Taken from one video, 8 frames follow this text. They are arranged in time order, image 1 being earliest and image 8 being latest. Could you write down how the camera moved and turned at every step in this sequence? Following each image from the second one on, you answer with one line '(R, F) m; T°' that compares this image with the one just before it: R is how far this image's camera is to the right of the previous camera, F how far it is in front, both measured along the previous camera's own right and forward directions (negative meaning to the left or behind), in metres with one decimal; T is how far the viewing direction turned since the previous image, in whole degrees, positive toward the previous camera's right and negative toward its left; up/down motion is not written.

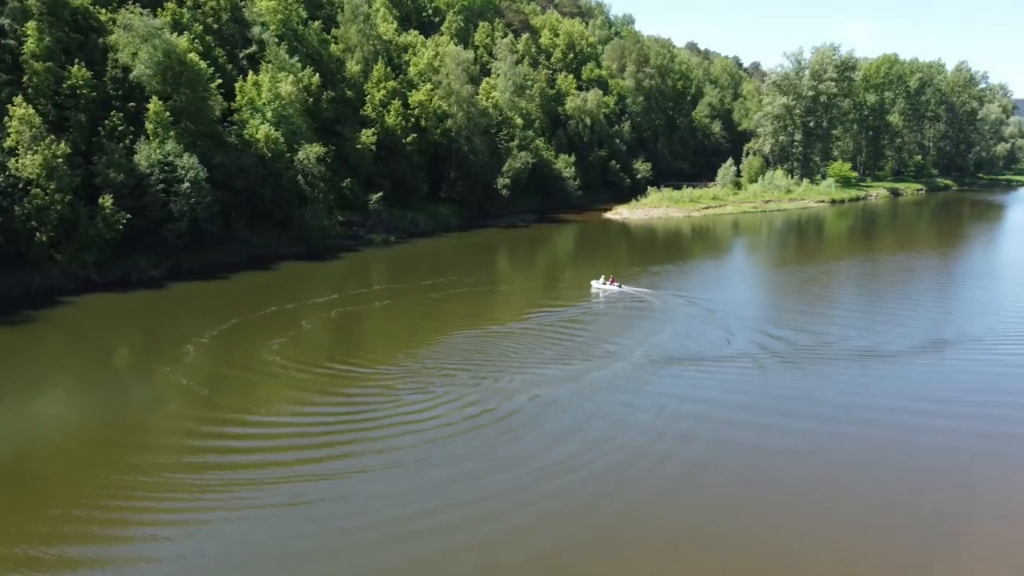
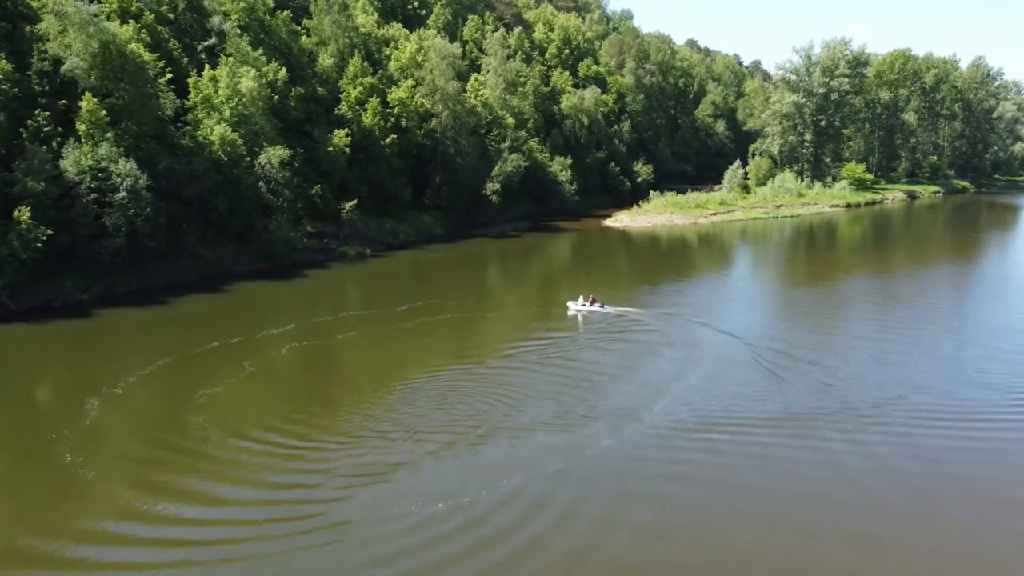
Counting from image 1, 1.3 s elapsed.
(+0.4, +6.3) m; 0°
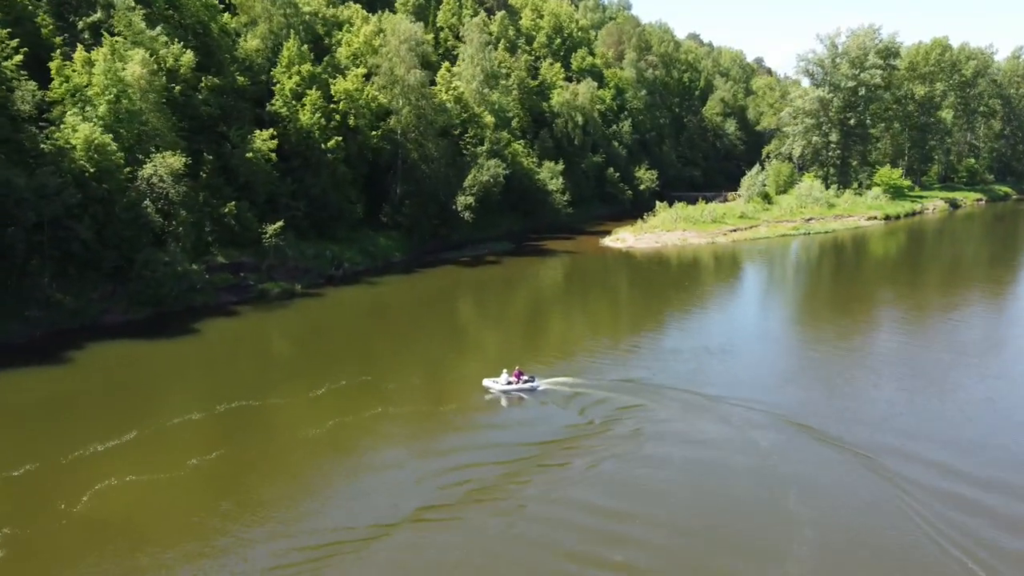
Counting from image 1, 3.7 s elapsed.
(+1.0, +12.4) m; 0°
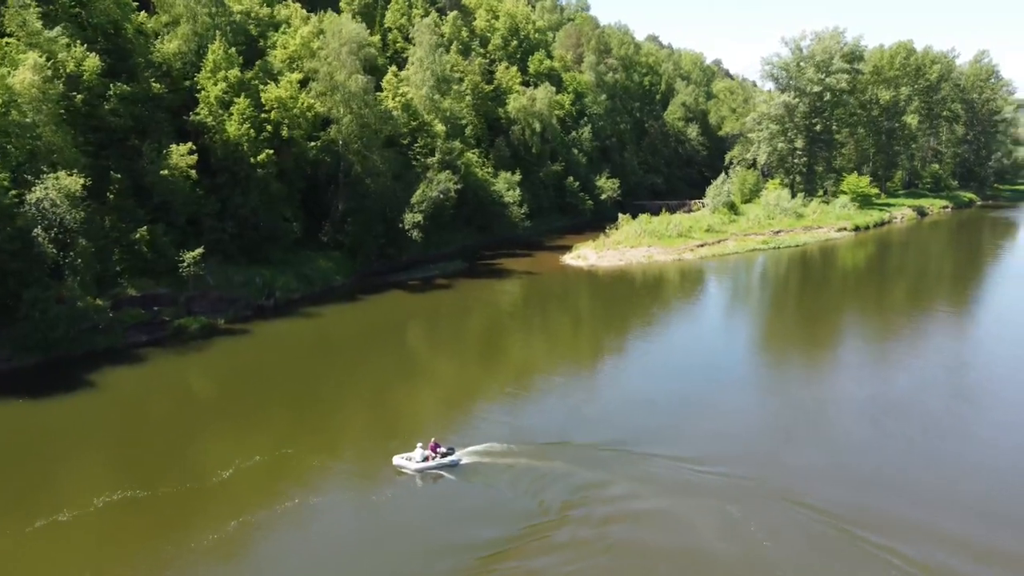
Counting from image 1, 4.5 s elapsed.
(+0.4, +4.2) m; +3°
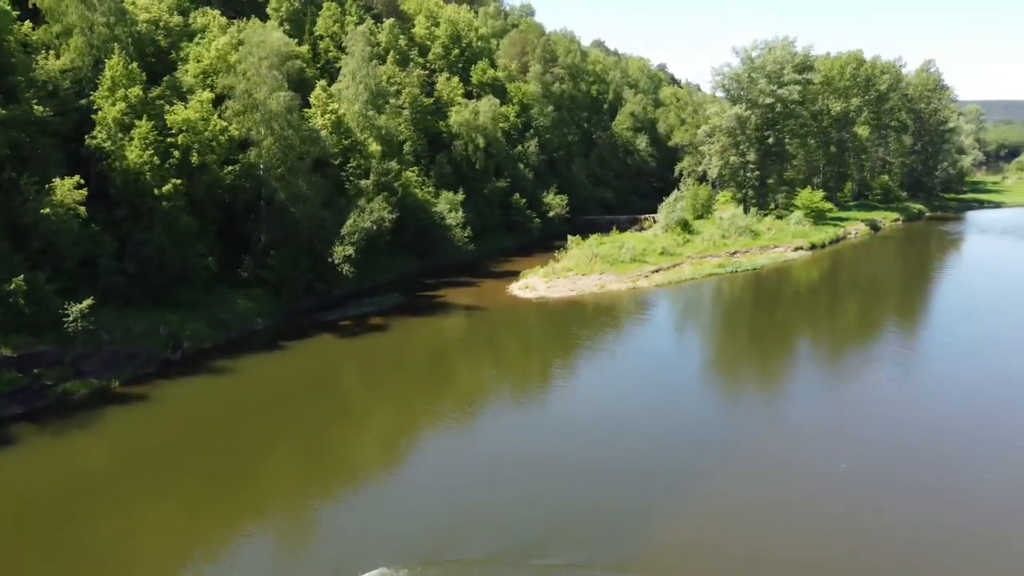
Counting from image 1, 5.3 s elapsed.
(+0.3, +4.1) m; +4°
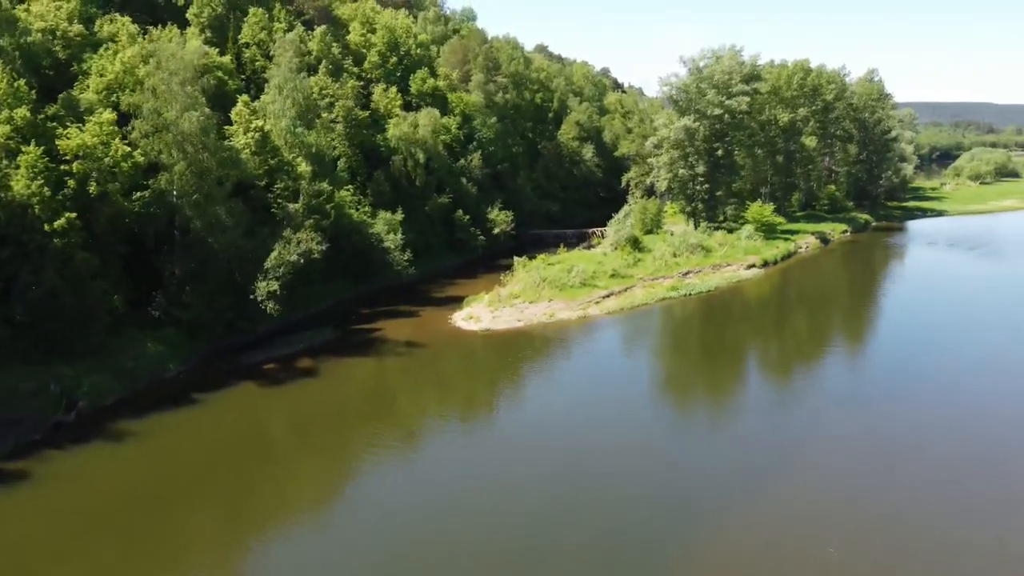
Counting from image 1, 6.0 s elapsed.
(+0.2, +3.3) m; +4°
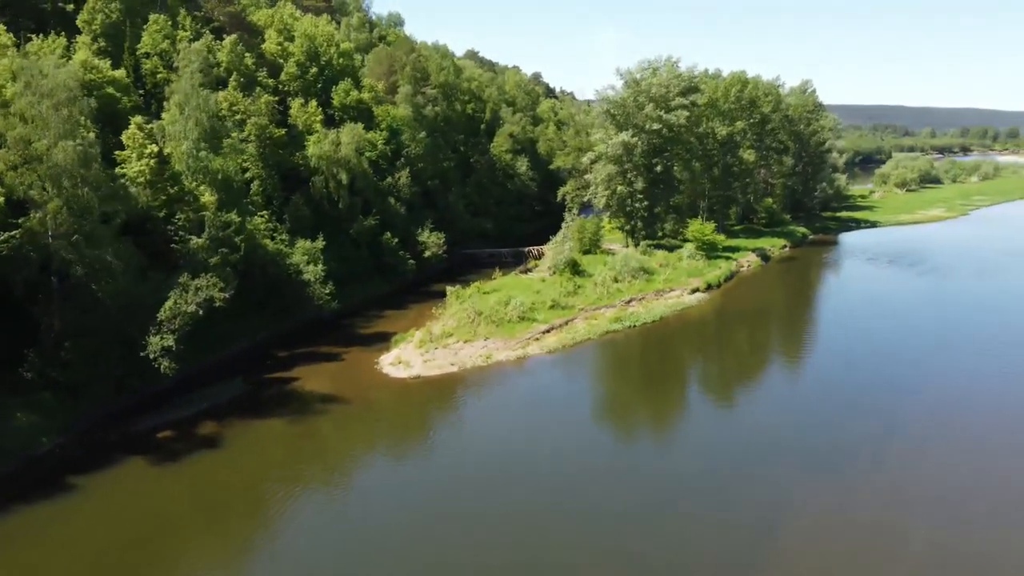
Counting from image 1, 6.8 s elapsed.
(+0.1, +4.0) m; +5°
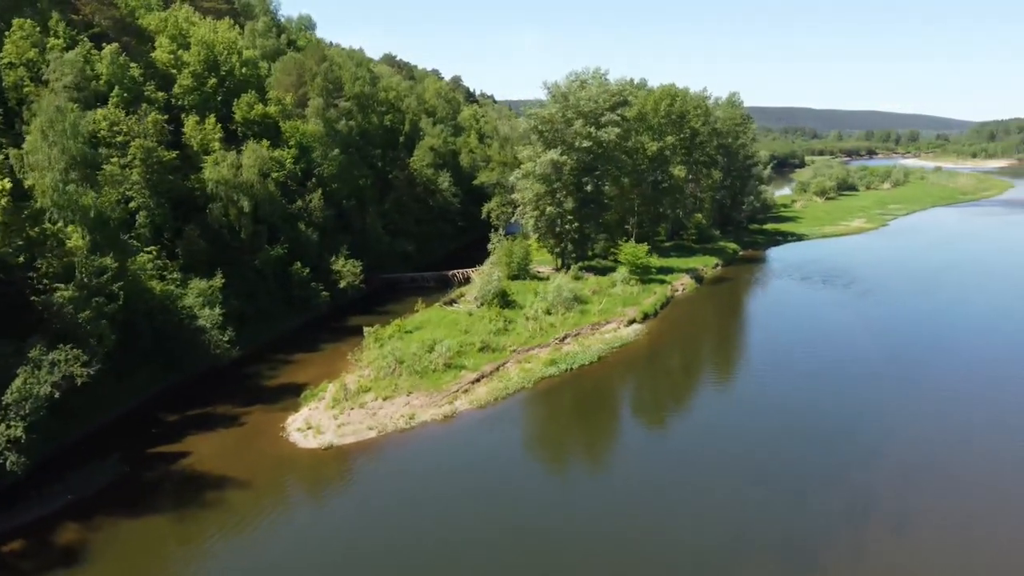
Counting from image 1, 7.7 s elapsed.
(-0.1, +4.7) m; +5°
